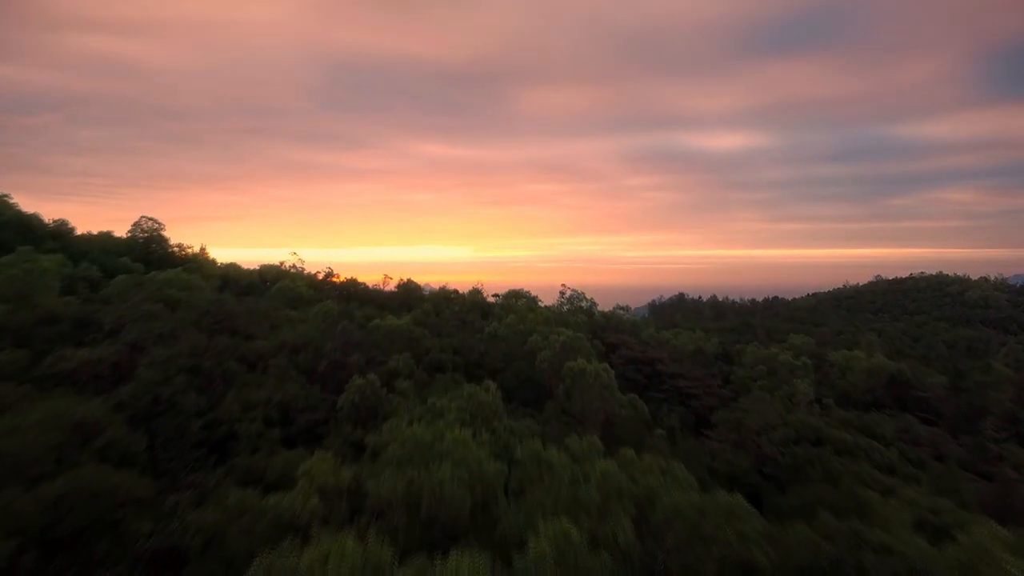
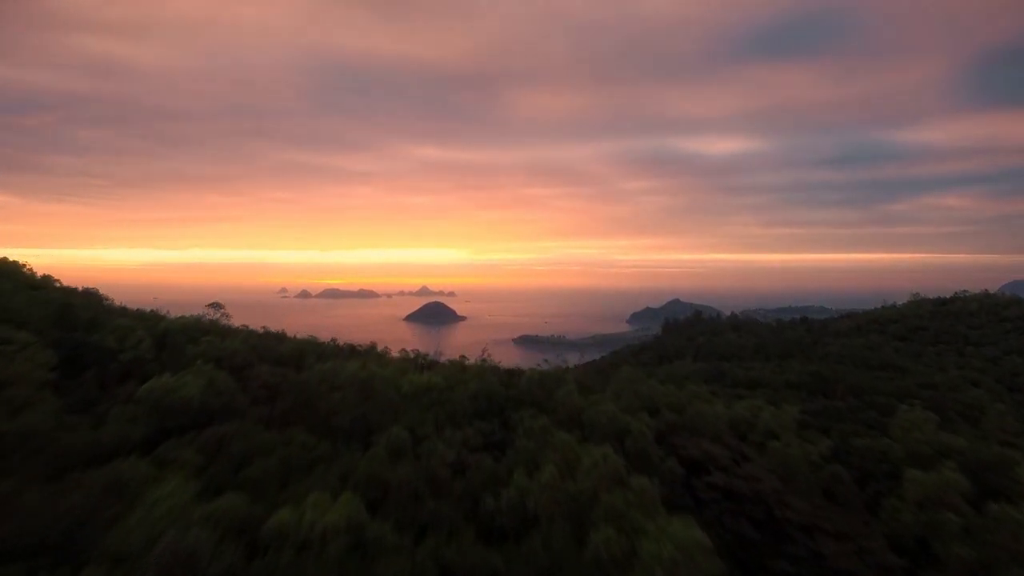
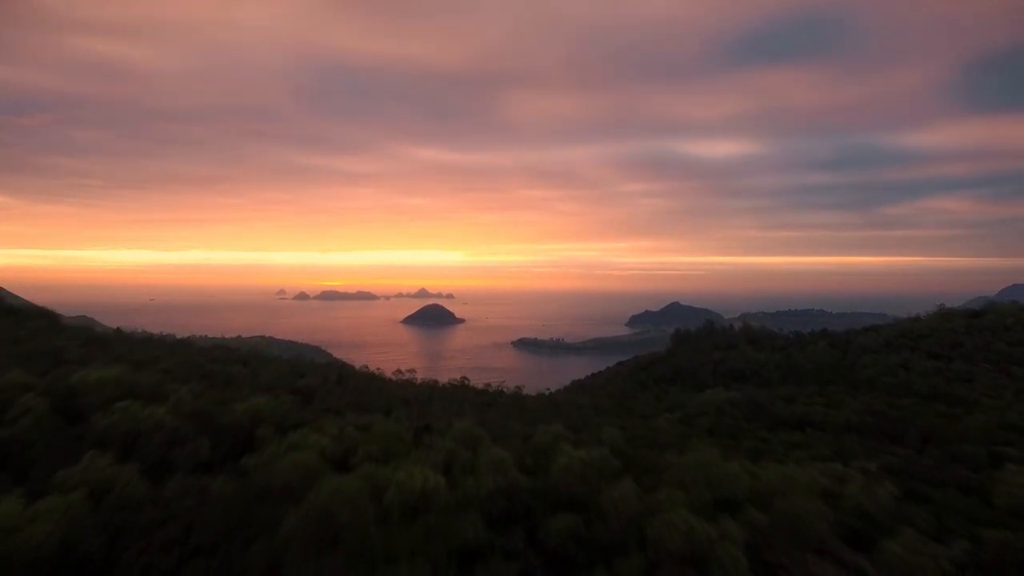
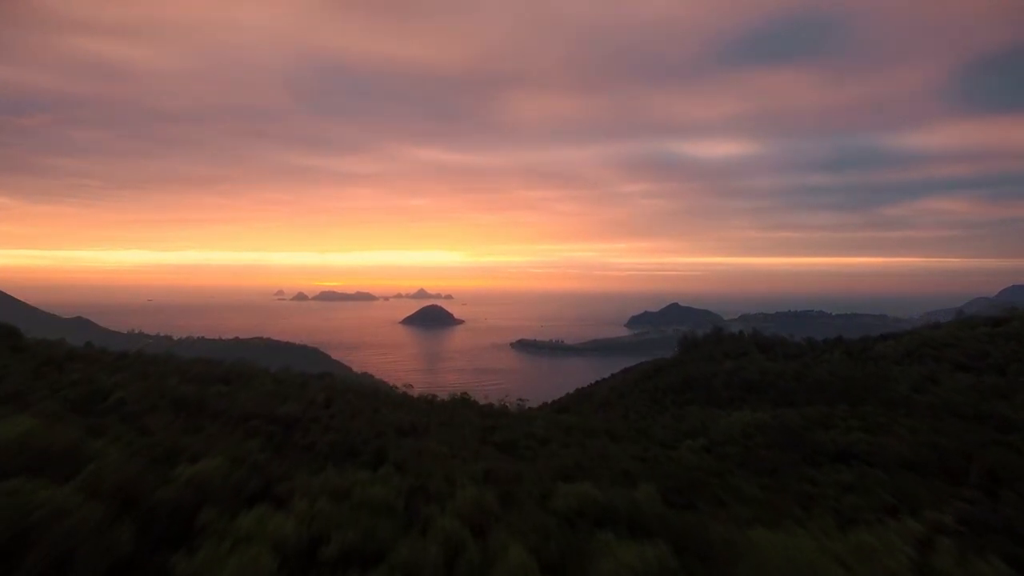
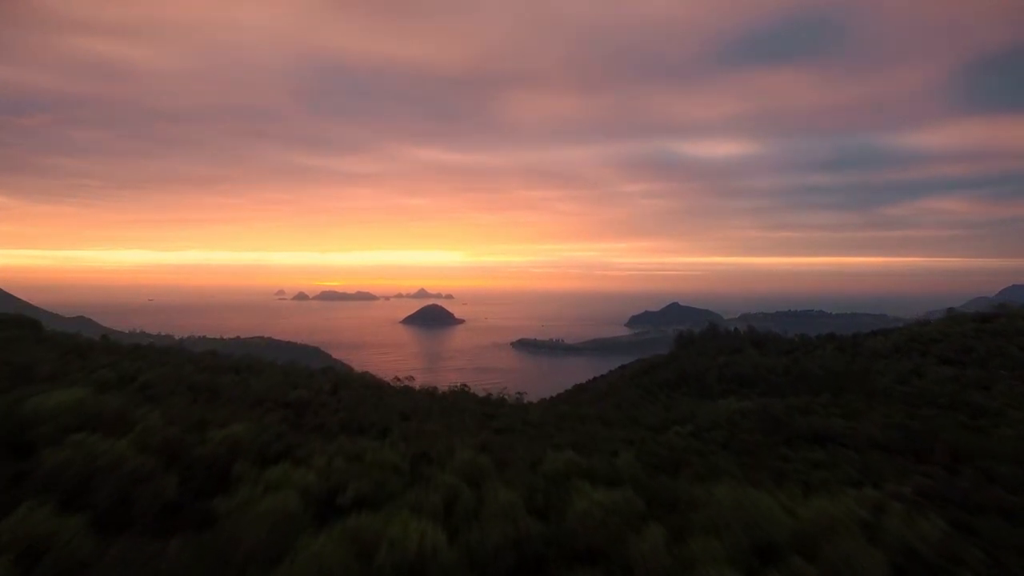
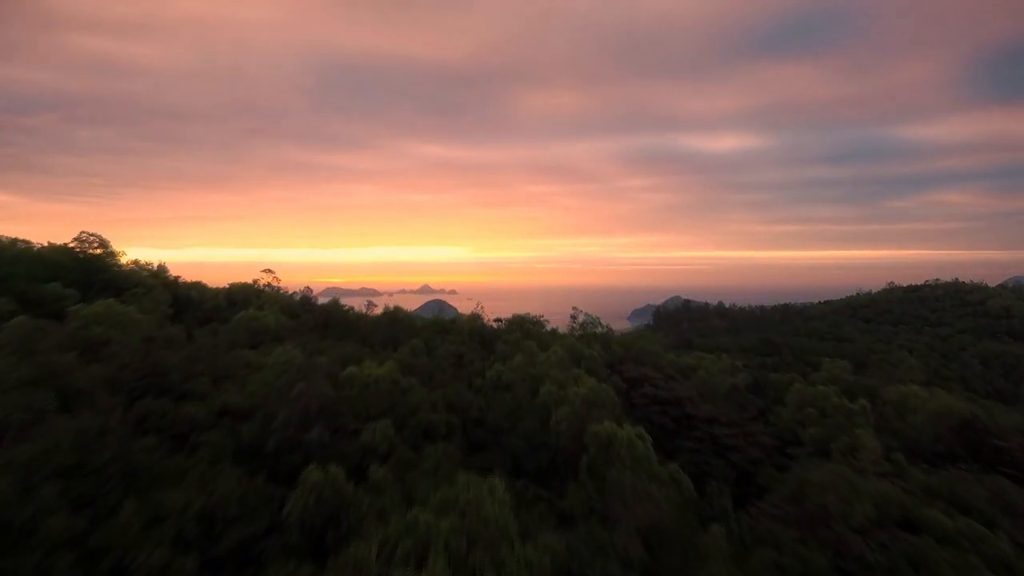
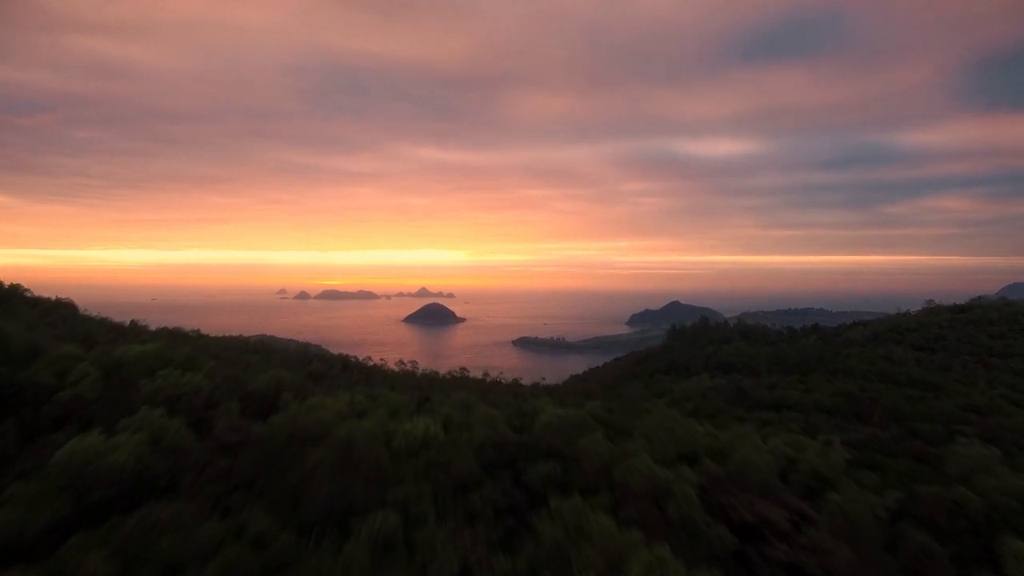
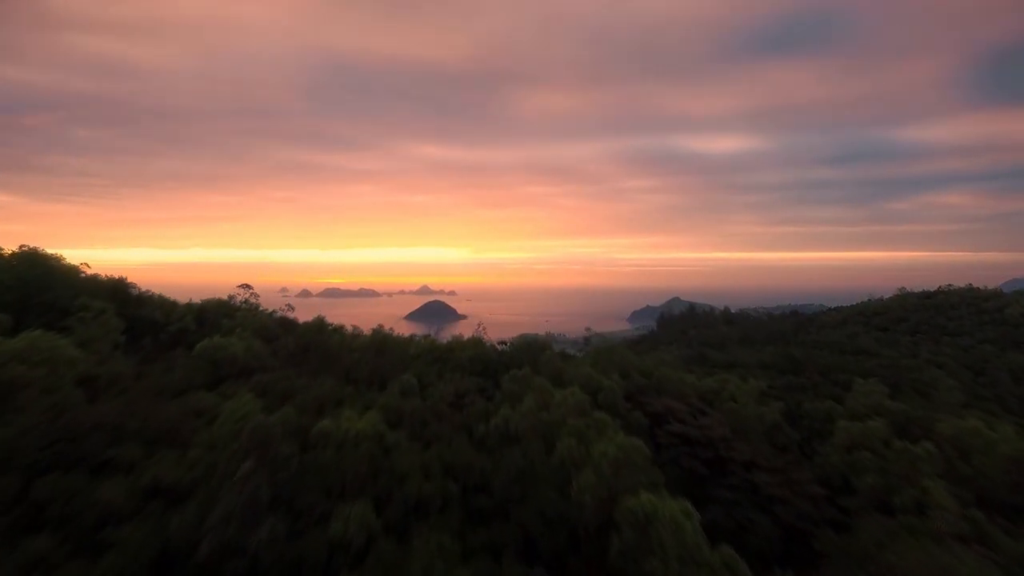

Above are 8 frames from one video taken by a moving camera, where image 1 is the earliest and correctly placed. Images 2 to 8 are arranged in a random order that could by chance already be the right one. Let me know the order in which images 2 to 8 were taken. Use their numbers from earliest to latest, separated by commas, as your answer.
6, 8, 2, 7, 3, 5, 4
